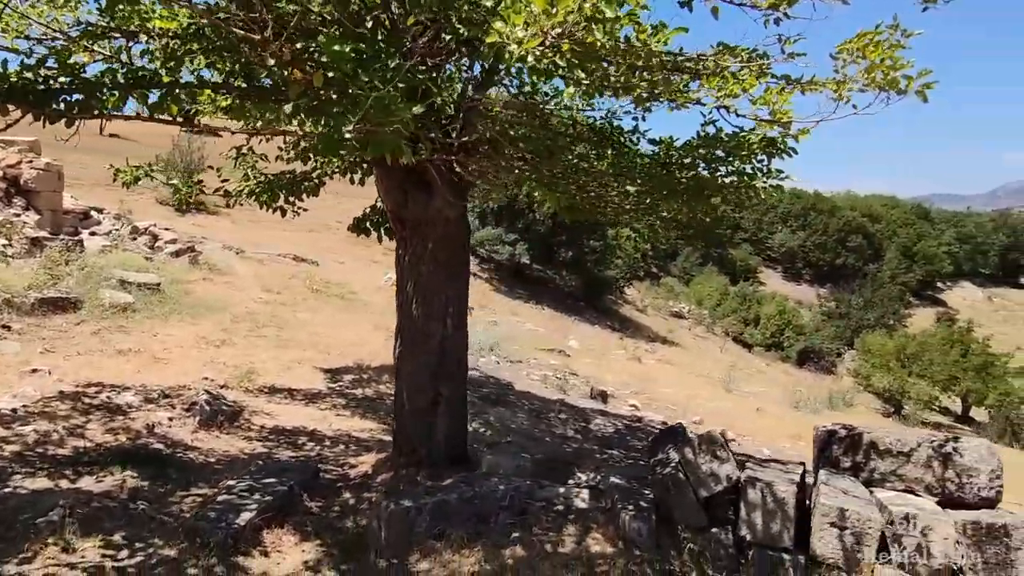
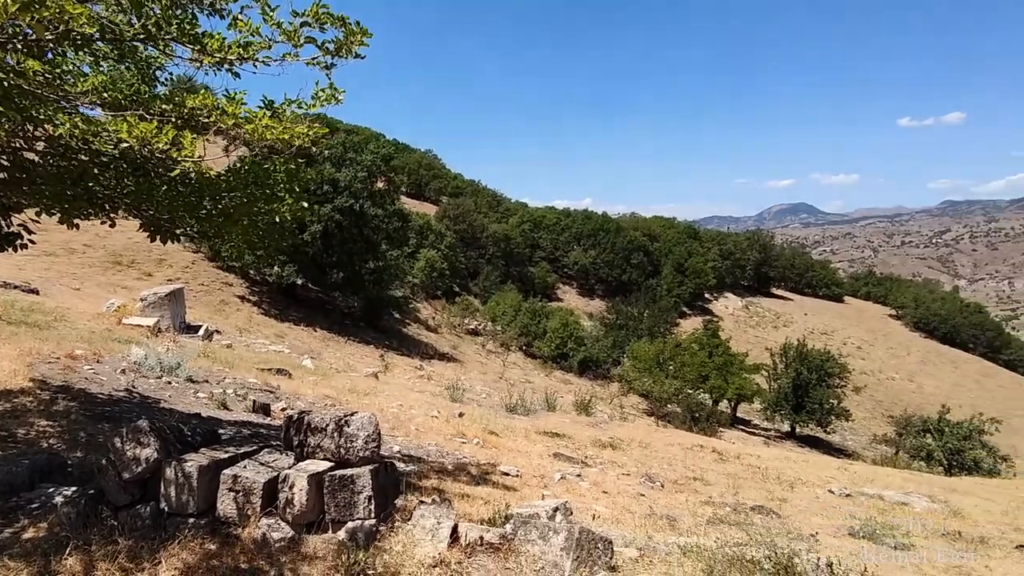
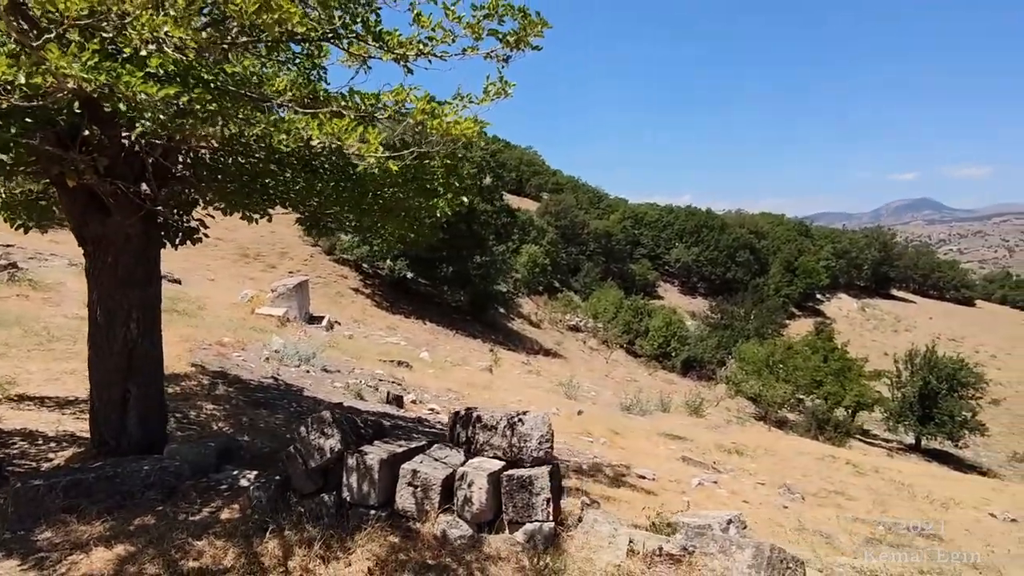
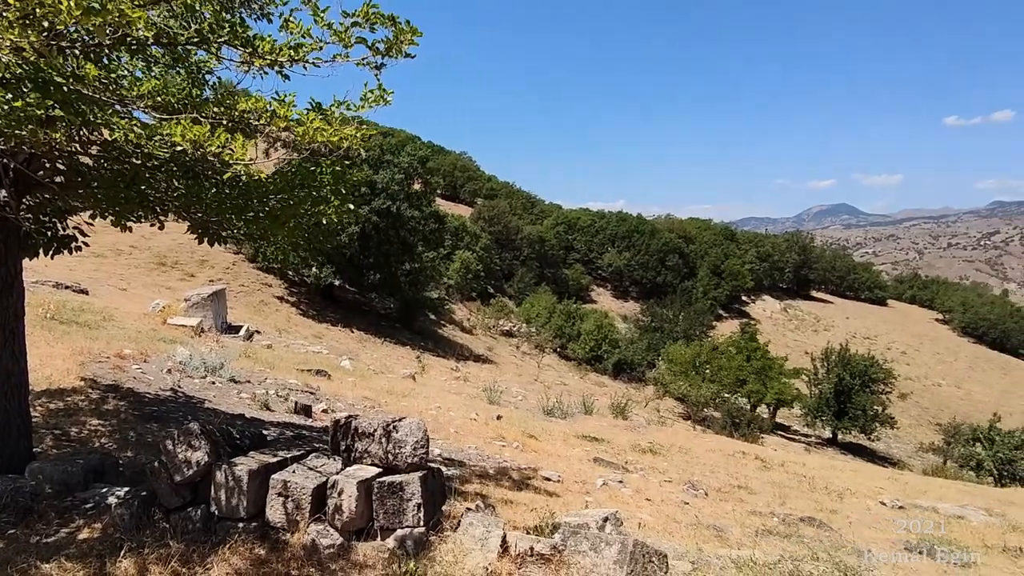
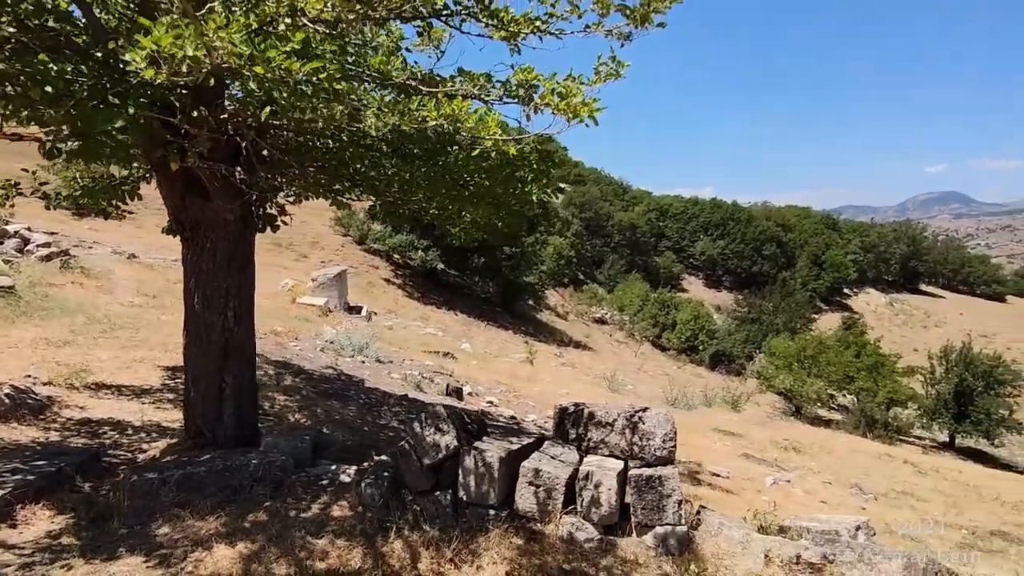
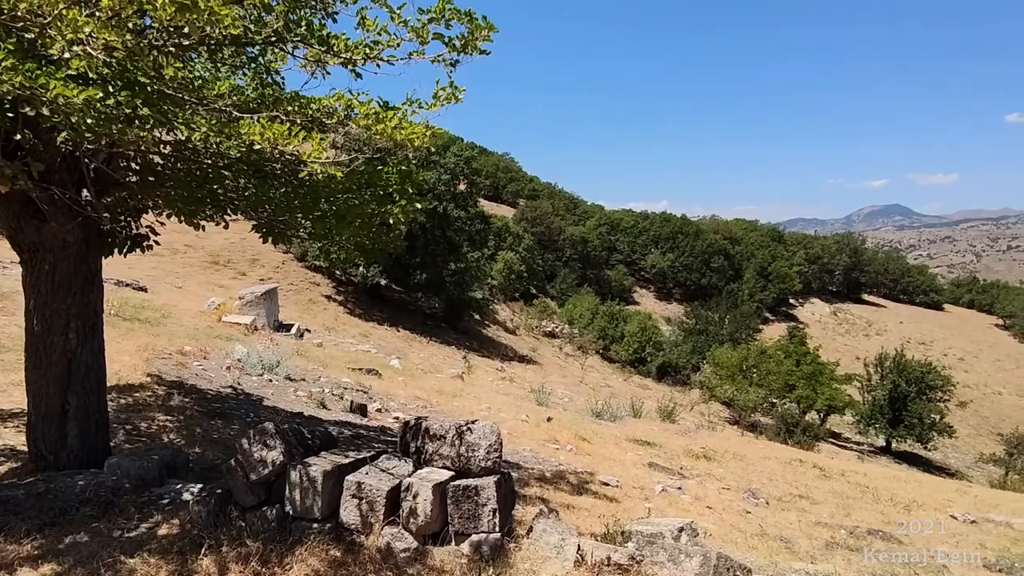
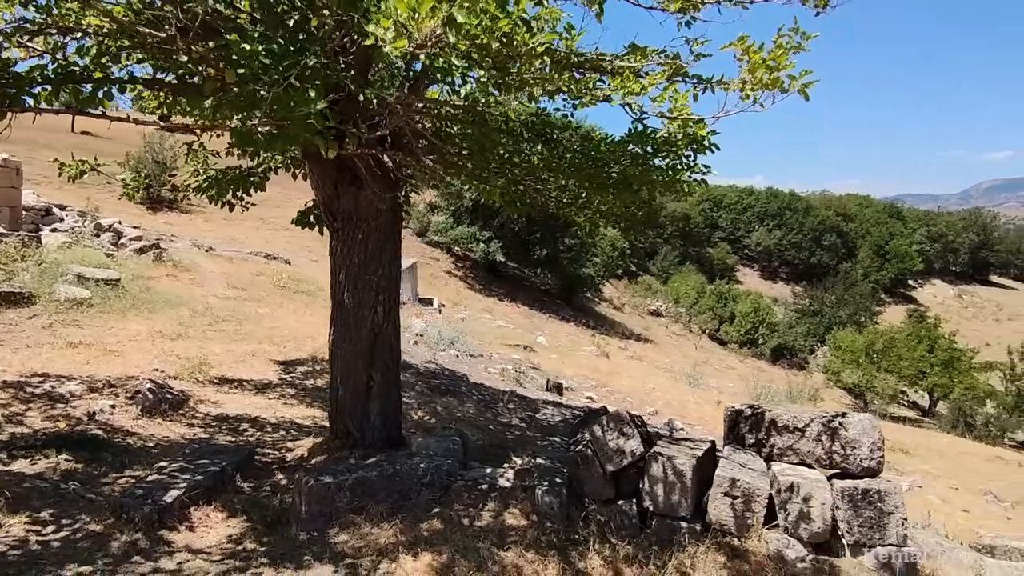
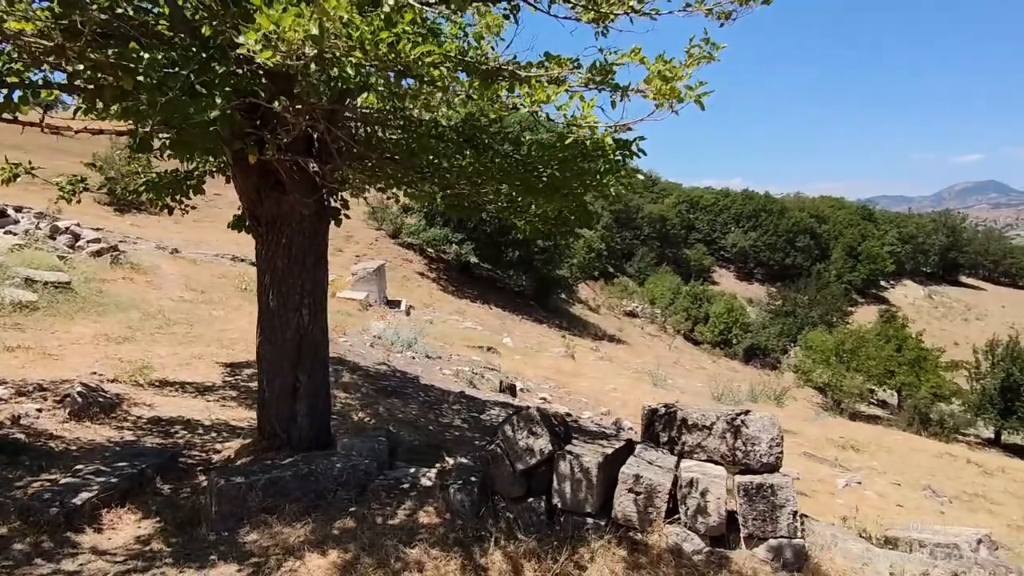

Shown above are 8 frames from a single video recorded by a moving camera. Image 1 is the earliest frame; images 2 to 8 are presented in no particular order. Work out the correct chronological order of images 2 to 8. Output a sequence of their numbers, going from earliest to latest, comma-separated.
7, 8, 5, 3, 6, 4, 2
